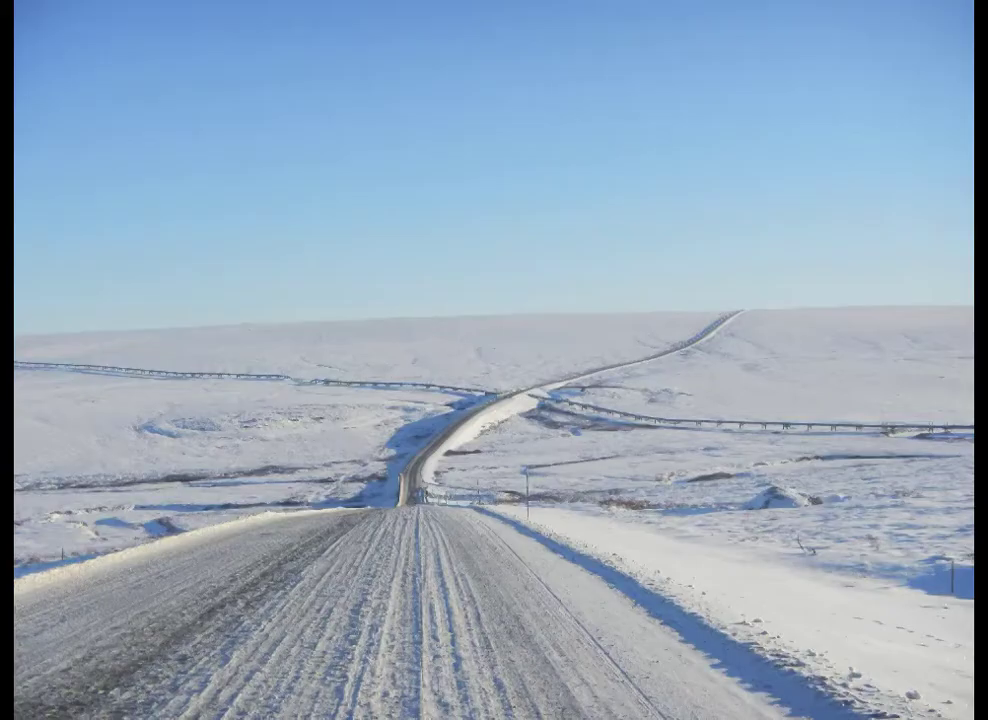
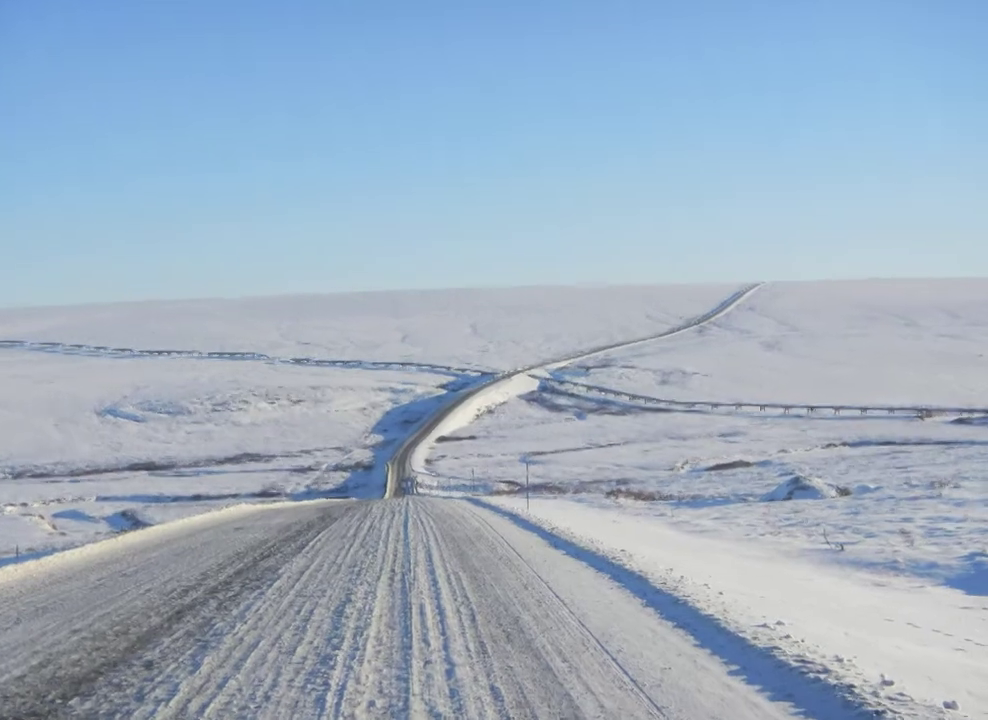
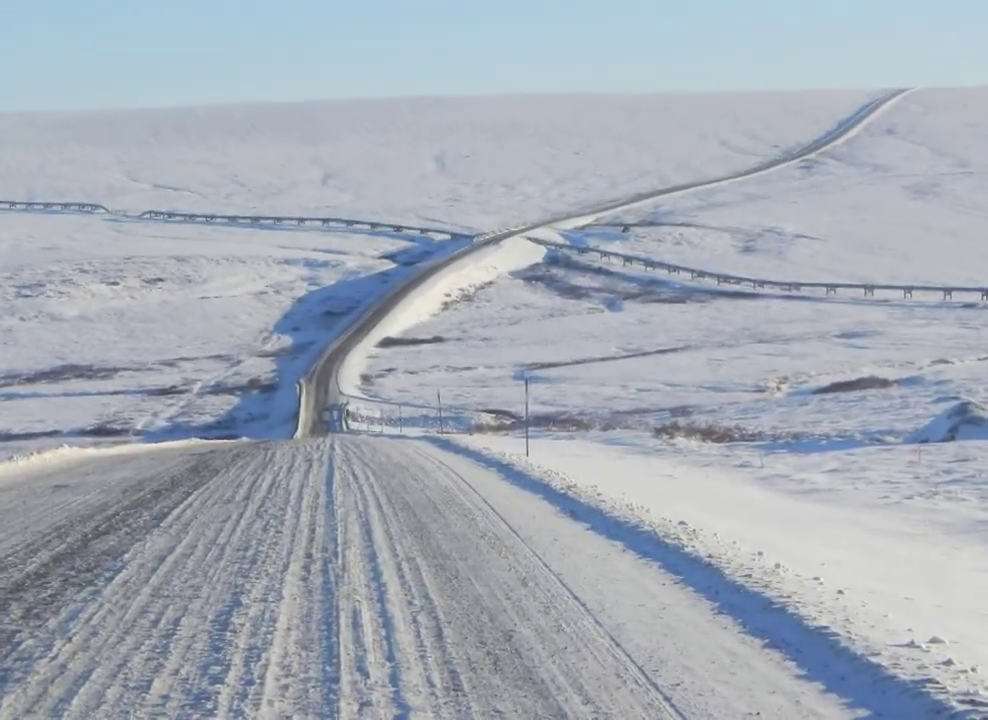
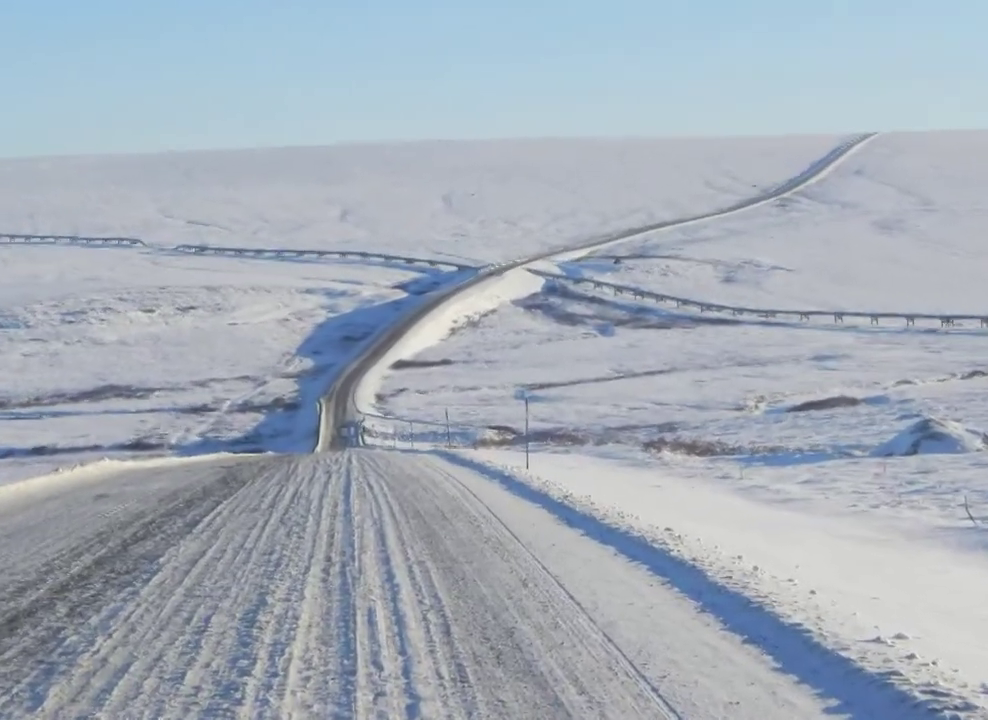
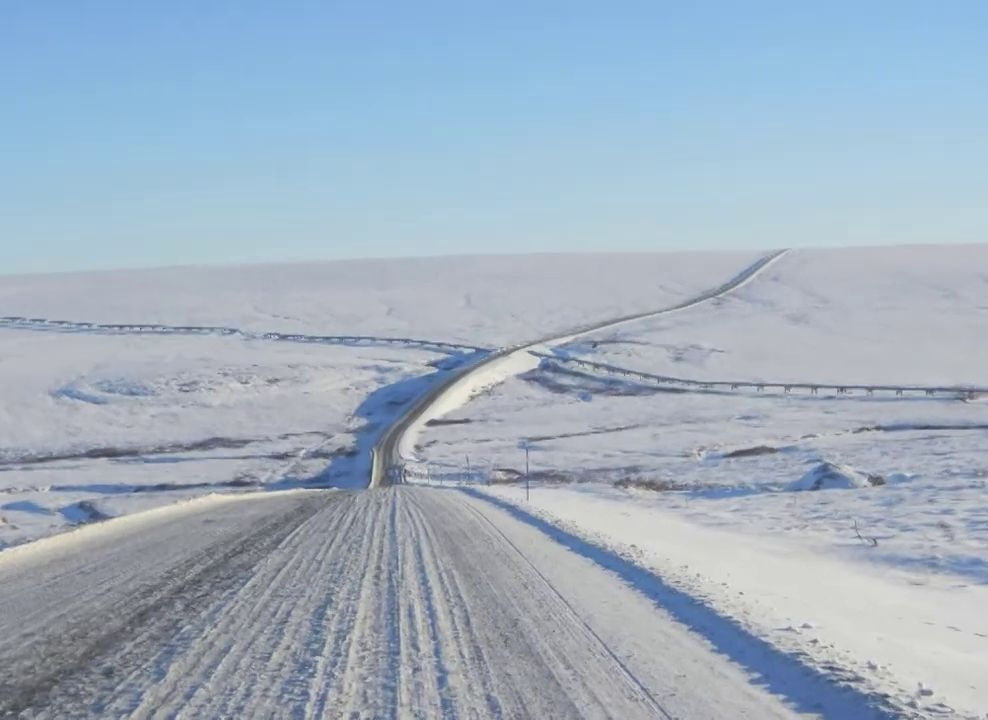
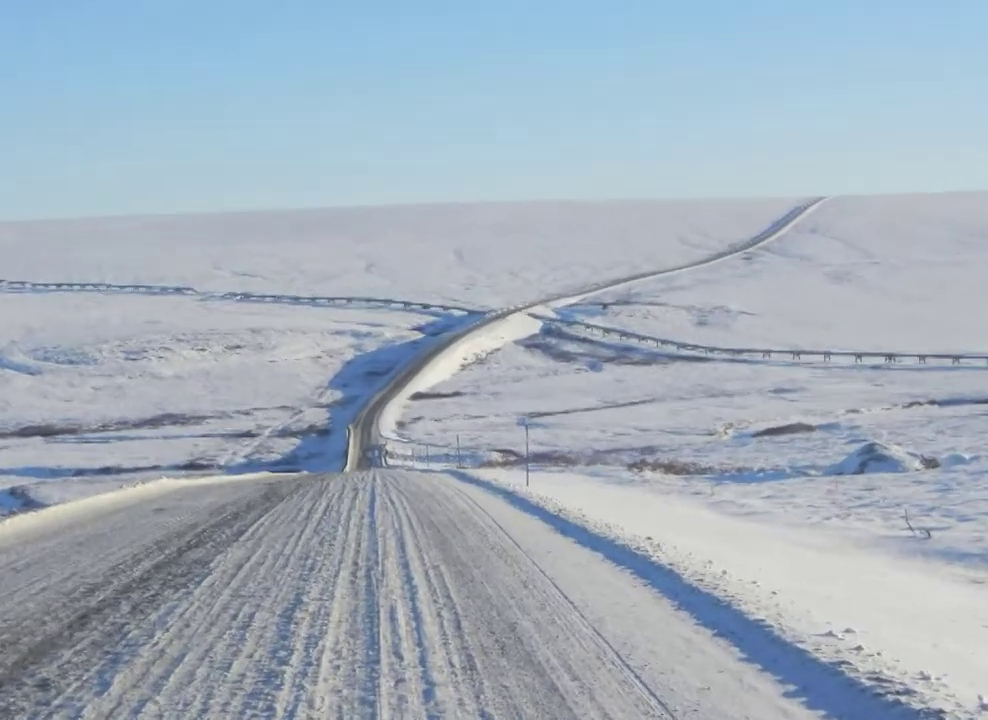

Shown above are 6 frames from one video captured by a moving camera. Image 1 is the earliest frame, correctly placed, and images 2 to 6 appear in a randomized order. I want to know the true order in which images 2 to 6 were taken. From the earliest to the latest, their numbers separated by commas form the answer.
2, 5, 6, 4, 3
